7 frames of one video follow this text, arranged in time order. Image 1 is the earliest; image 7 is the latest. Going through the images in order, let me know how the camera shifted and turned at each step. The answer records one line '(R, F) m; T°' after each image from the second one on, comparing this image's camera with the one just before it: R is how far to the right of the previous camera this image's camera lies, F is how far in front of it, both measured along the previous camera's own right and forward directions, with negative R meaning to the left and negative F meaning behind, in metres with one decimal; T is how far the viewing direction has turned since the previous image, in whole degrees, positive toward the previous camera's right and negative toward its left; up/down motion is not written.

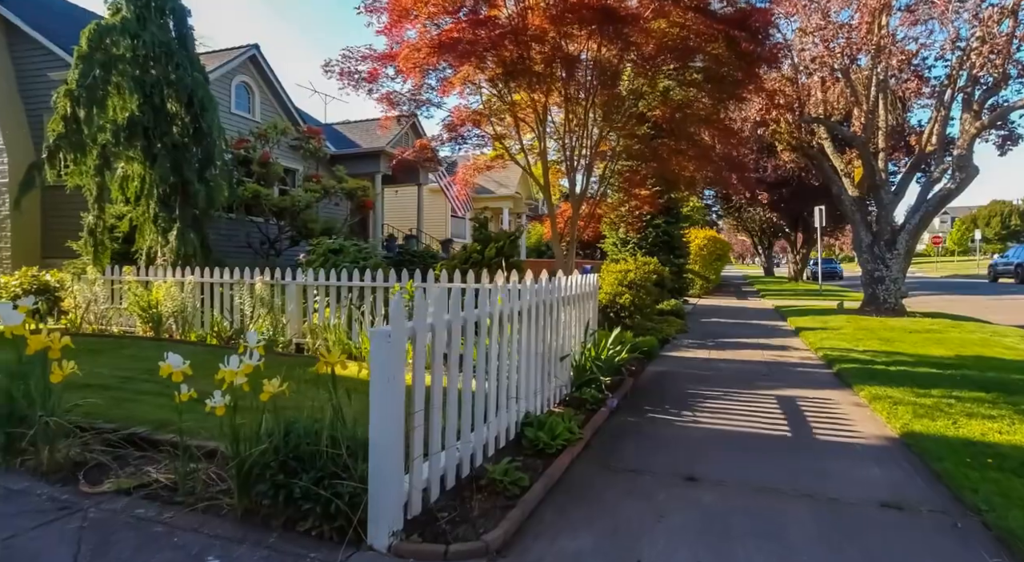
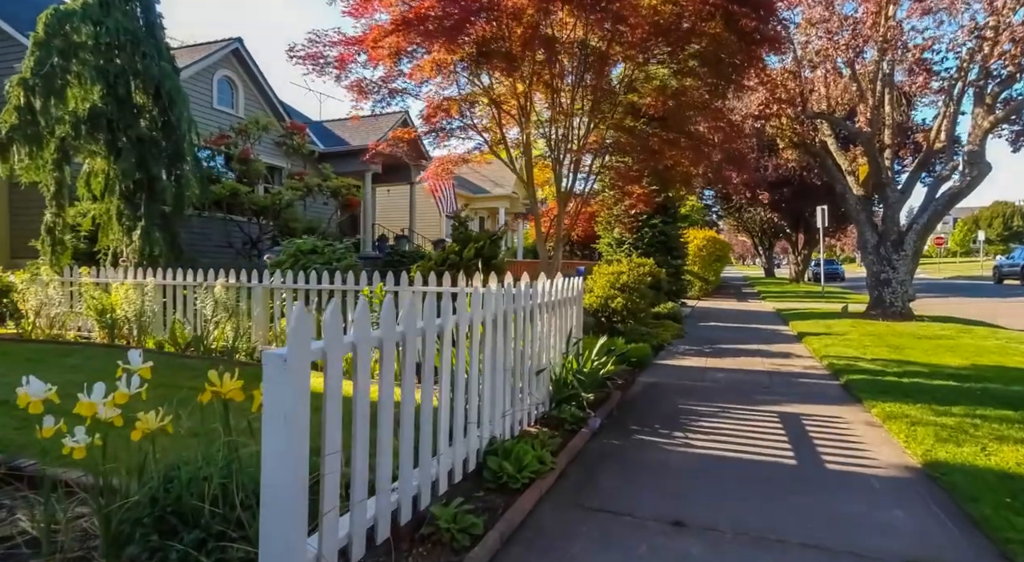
(+0.2, +0.6) m; 0°
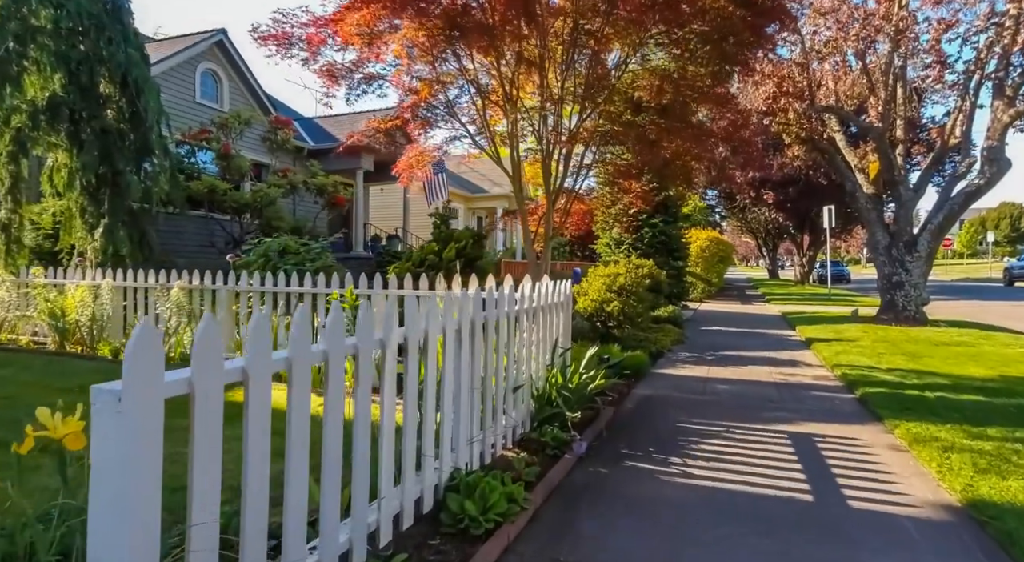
(+0.2, +0.7) m; 0°
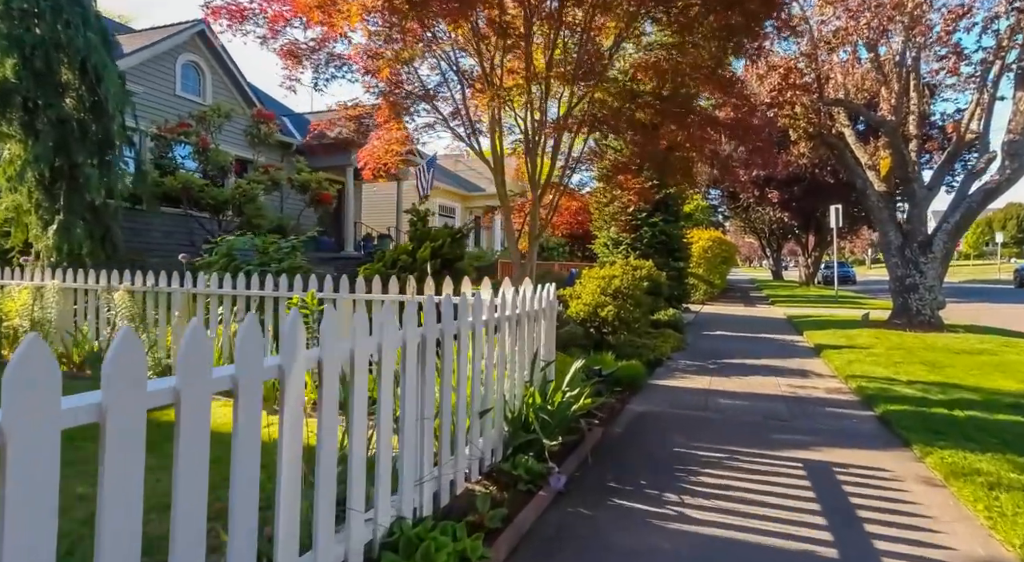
(+0.2, +0.7) m; 0°
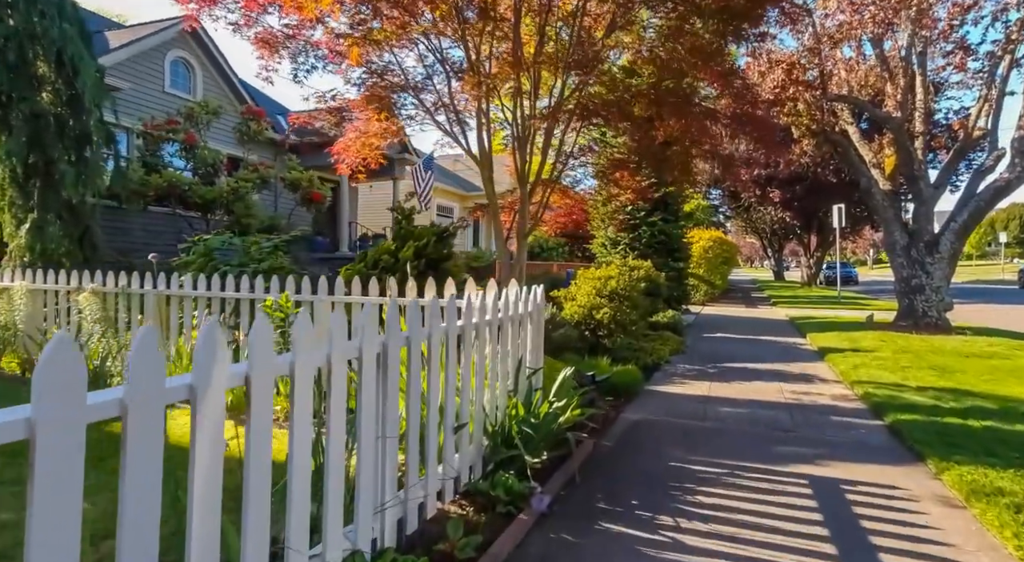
(+0.1, +0.3) m; 0°
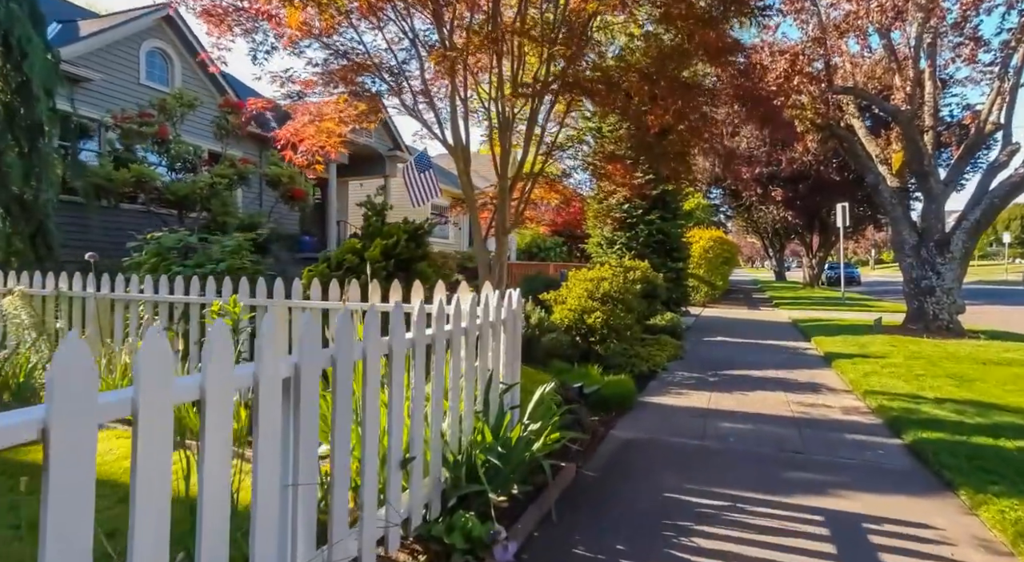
(+0.2, +0.6) m; 0°
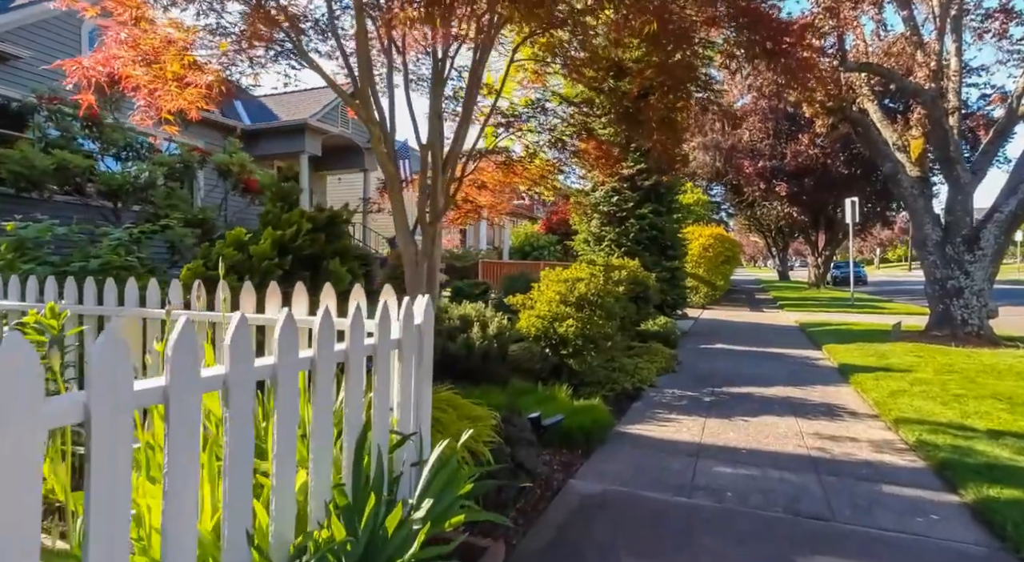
(+0.4, +1.3) m; 0°
